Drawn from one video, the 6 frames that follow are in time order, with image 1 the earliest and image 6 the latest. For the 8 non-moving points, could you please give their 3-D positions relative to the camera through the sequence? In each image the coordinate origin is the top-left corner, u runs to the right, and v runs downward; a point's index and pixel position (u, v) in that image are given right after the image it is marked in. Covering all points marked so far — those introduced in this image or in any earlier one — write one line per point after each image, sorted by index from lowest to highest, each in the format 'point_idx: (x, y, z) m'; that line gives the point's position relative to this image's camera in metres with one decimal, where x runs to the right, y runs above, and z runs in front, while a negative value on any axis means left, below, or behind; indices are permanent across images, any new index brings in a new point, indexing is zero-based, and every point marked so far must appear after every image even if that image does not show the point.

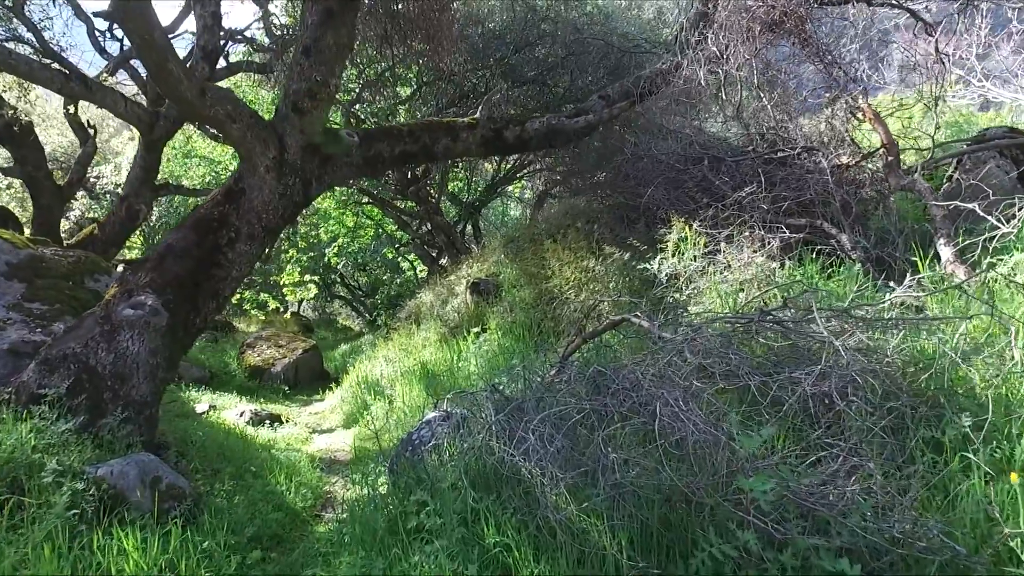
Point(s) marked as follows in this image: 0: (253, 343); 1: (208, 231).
0: (-4.5, -0.9, +12.6) m
1: (-2.1, +0.4, +4.9) m
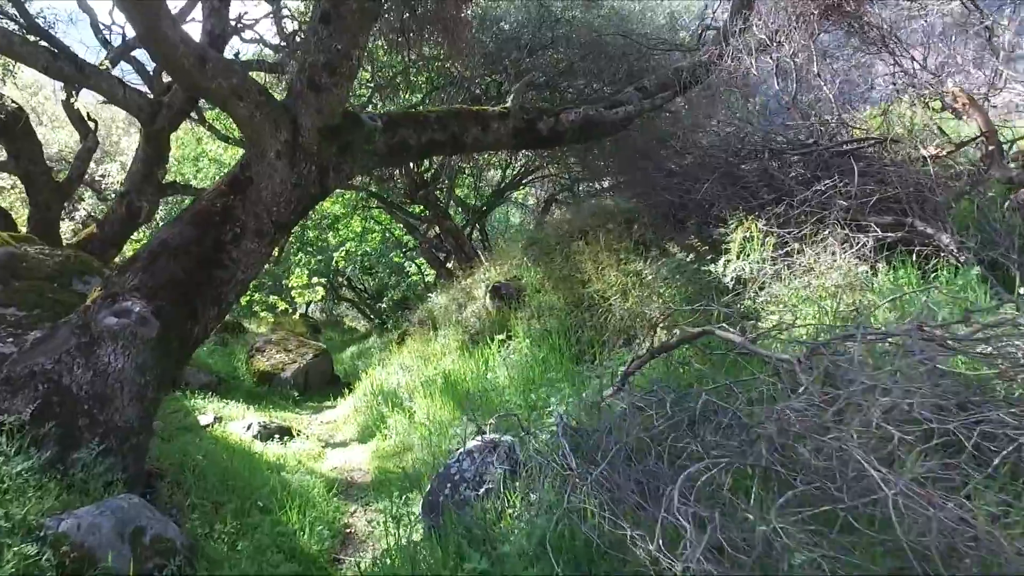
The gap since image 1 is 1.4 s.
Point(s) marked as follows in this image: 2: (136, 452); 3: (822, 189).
0: (-4.1, -0.9, +12.0) m
1: (-1.8, +0.4, +4.3) m
2: (-1.8, -0.8, +3.5) m
3: (+2.1, +0.7, +4.9) m
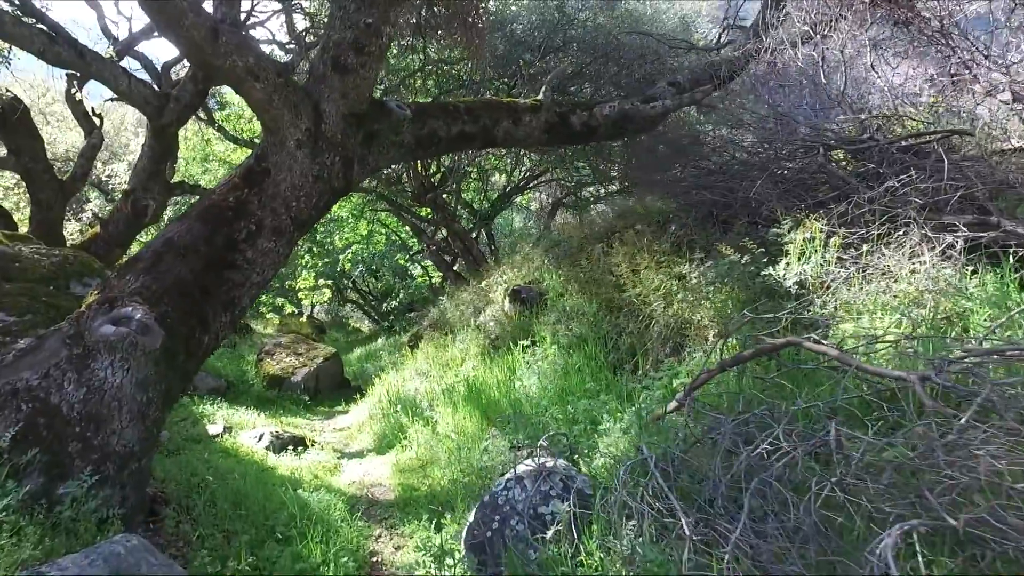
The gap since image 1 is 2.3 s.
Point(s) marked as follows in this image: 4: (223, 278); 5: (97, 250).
0: (-3.8, -1.0, +11.6) m
1: (-1.6, +0.4, +3.9) m
2: (-1.6, -0.8, +3.1) m
3: (+2.4, +0.6, +4.5) m
4: (-1.5, +0.1, +3.8) m
5: (-3.8, +0.4, +6.6) m
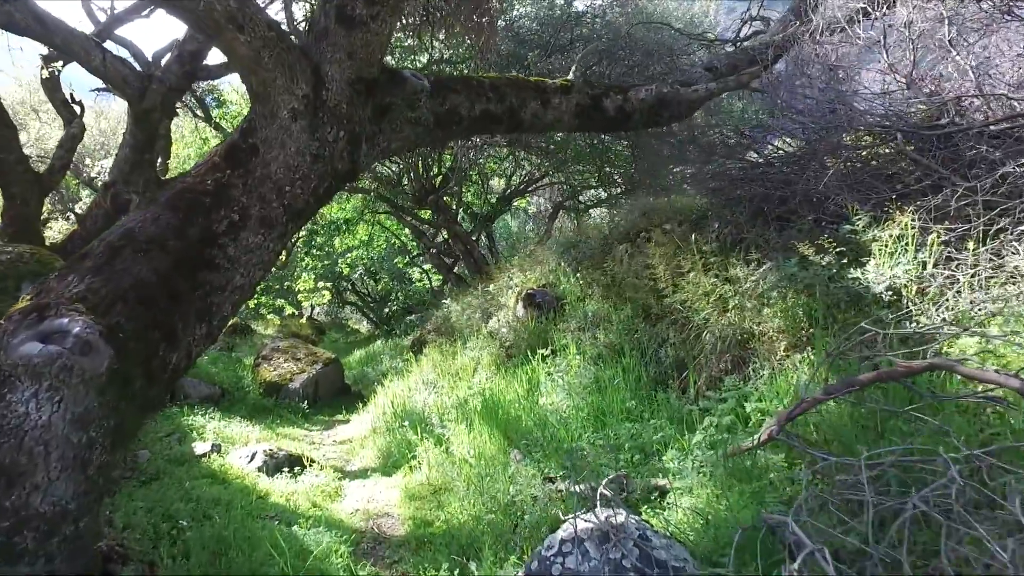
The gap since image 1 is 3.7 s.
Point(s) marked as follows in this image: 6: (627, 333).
0: (-3.7, -1.0, +10.9) m
1: (-1.4, +0.3, +3.2) m
2: (-1.5, -0.8, +2.4) m
3: (+2.5, +0.6, +3.8) m
4: (-1.3, 0.0, +3.1) m
5: (-3.6, +0.3, +5.9) m
6: (+0.9, -0.3, +5.3) m
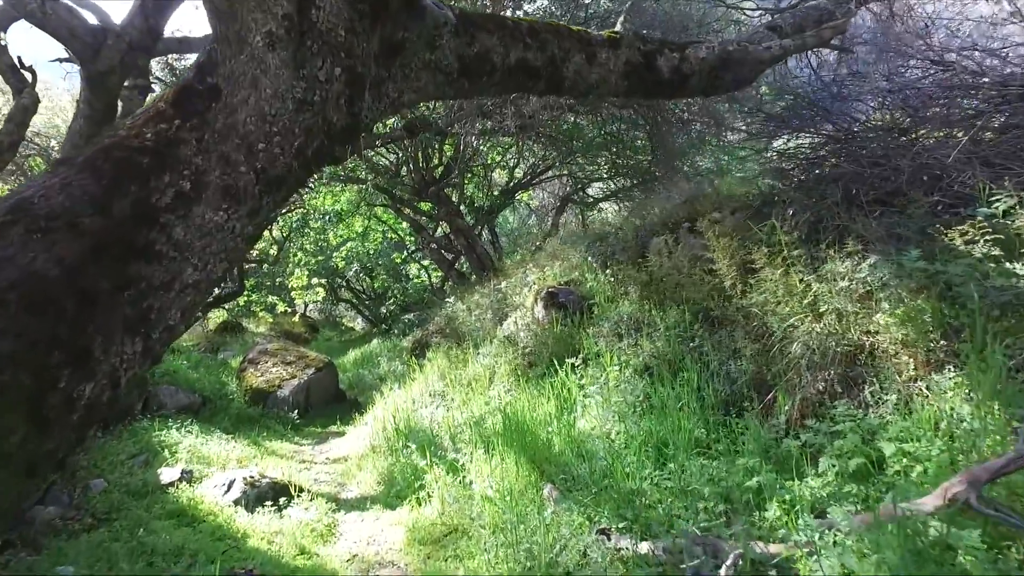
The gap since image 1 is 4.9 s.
0: (-3.5, -1.0, +10.0) m
1: (-1.2, +0.3, +2.2) m
2: (-1.2, -0.8, +1.5) m
3: (+2.7, +0.6, +2.9) m
4: (-1.1, 0.0, +2.2) m
5: (-3.4, +0.4, +4.9) m
6: (+1.1, -0.3, +4.4) m
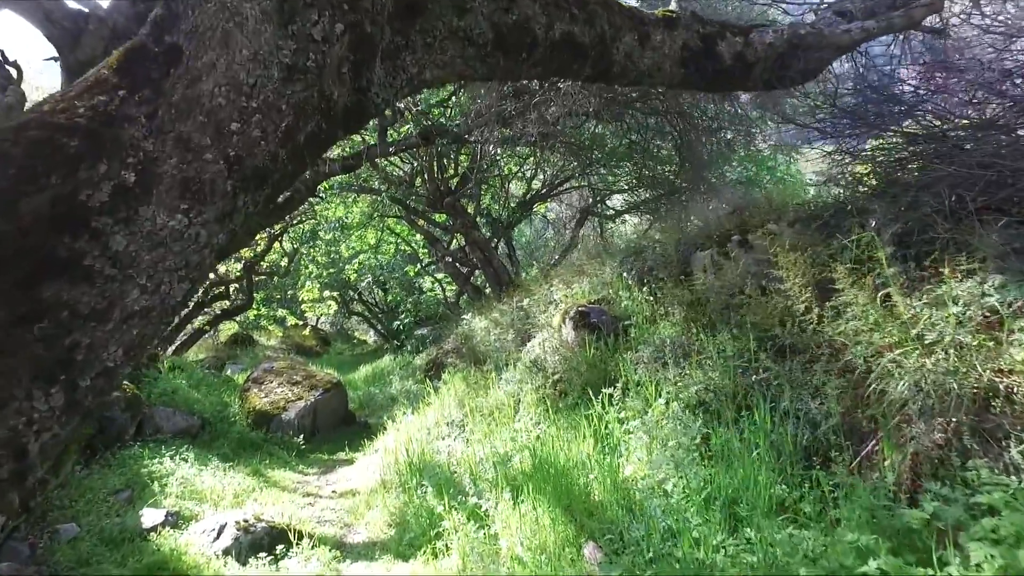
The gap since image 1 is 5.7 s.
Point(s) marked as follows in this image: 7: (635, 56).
0: (-3.2, -1.2, +9.4) m
1: (-1.0, +0.3, +1.6) m
2: (-1.1, -0.9, +0.9) m
3: (+2.9, +0.5, +2.2) m
4: (-1.0, 0.0, +1.6) m
5: (-3.2, +0.3, +4.4) m
6: (+1.2, -0.5, +3.7) m
7: (+0.6, +1.1, +3.3) m
